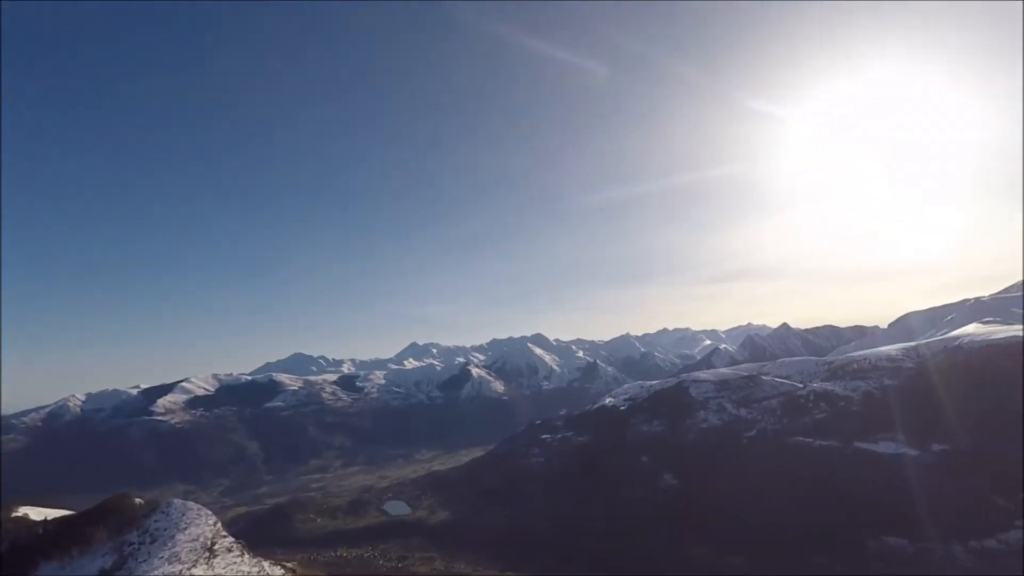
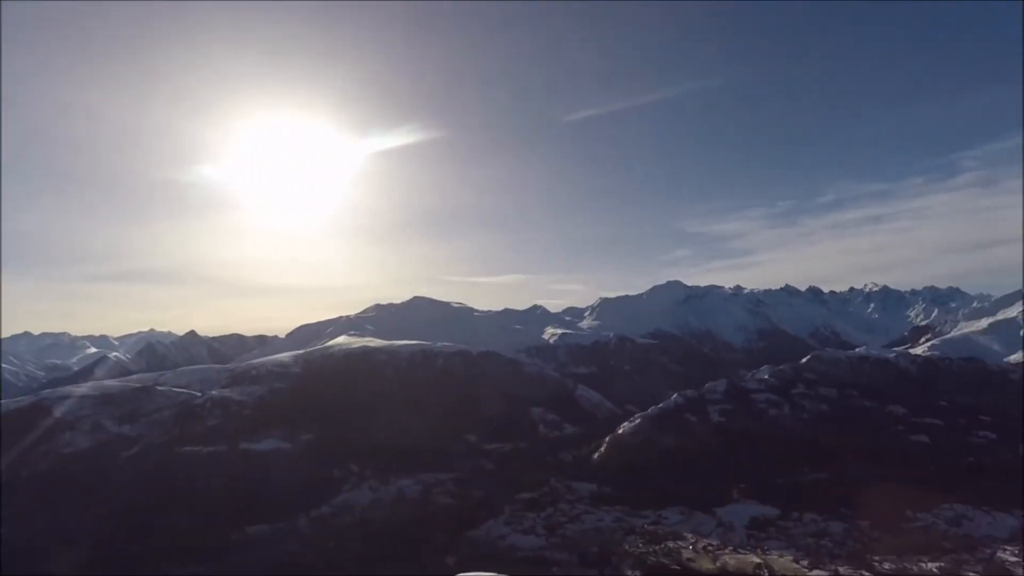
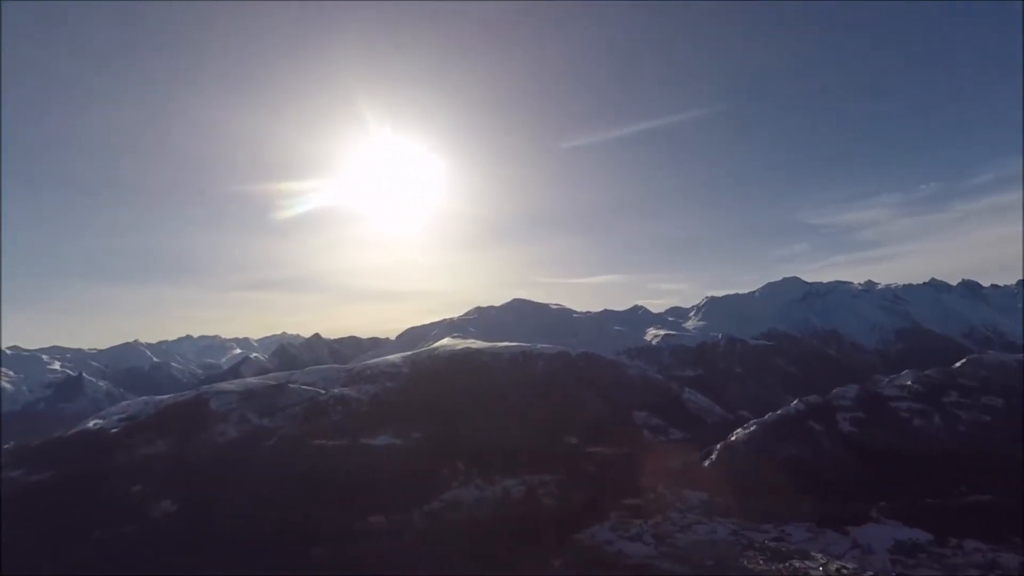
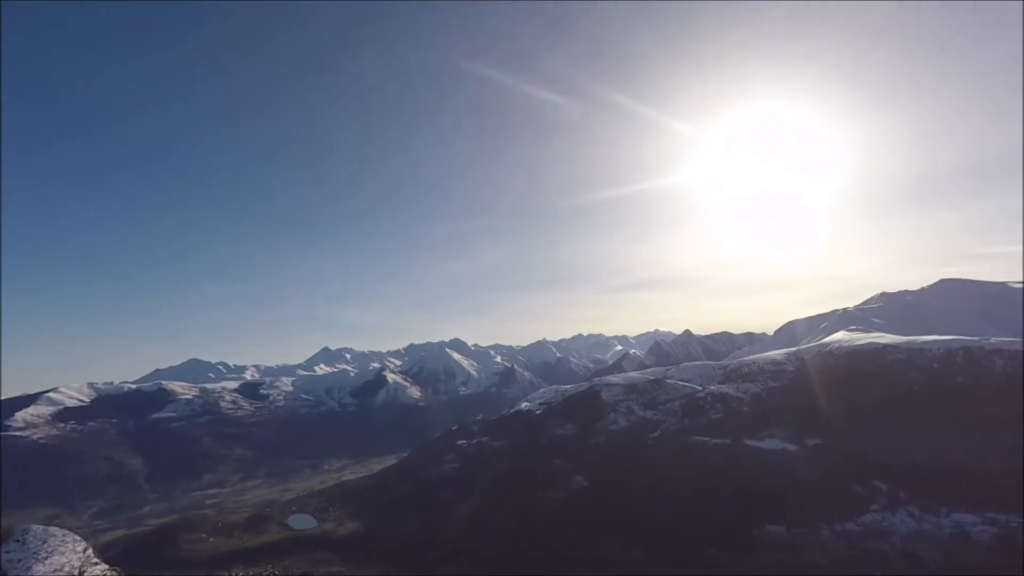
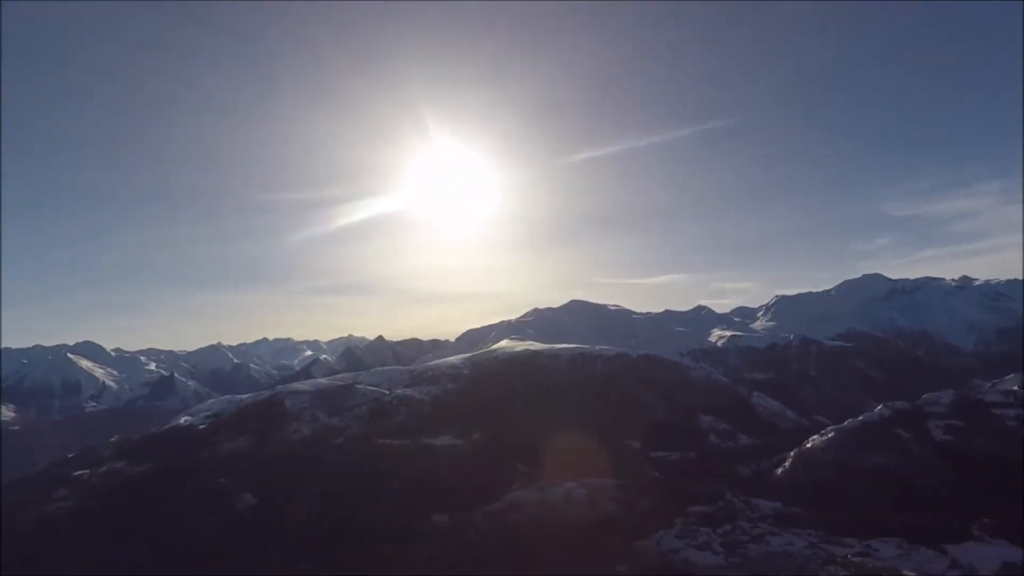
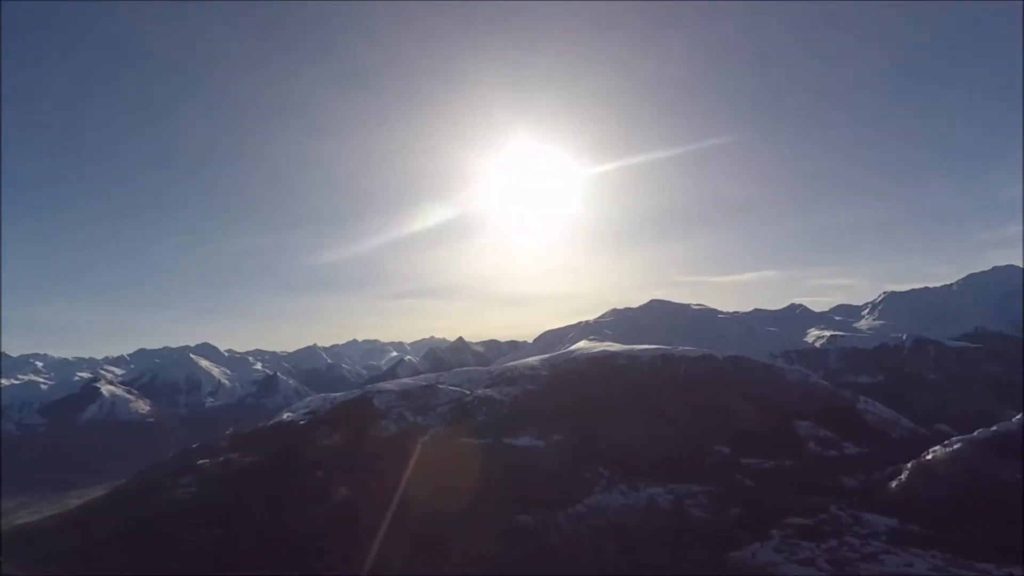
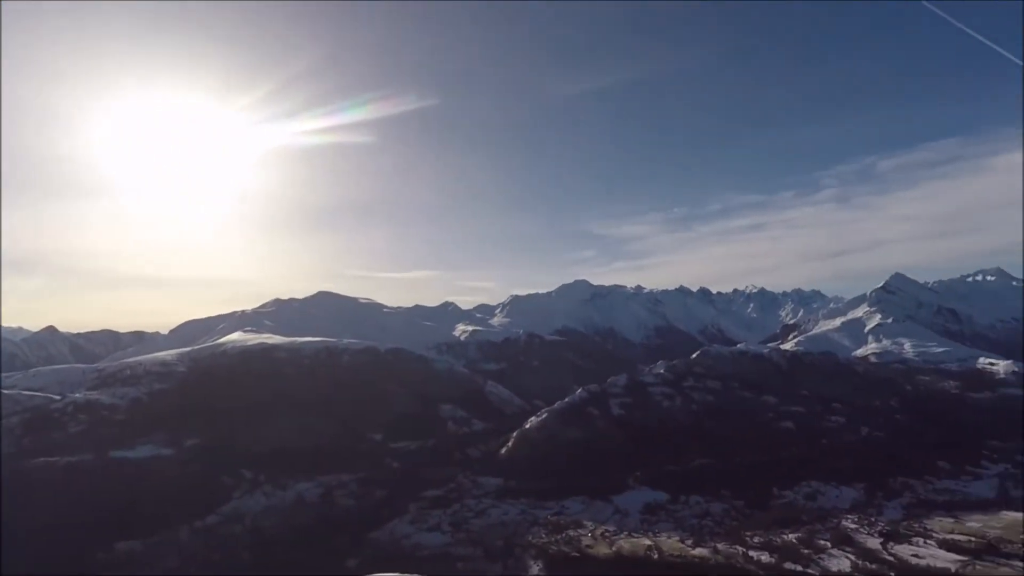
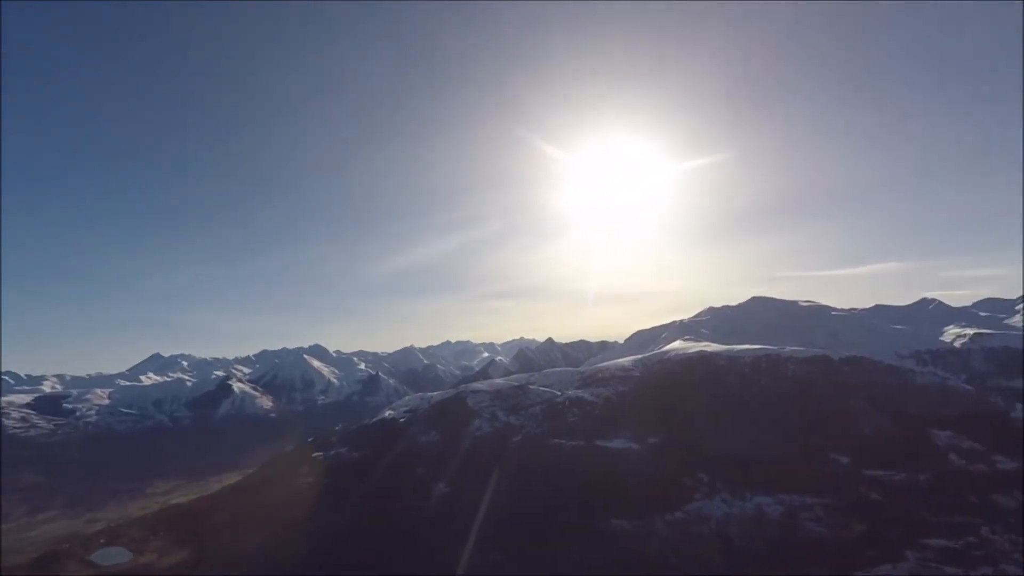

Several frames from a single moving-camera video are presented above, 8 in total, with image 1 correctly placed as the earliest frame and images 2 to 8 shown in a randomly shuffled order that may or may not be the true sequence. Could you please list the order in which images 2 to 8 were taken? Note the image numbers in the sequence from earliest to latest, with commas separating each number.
4, 8, 6, 5, 3, 2, 7
